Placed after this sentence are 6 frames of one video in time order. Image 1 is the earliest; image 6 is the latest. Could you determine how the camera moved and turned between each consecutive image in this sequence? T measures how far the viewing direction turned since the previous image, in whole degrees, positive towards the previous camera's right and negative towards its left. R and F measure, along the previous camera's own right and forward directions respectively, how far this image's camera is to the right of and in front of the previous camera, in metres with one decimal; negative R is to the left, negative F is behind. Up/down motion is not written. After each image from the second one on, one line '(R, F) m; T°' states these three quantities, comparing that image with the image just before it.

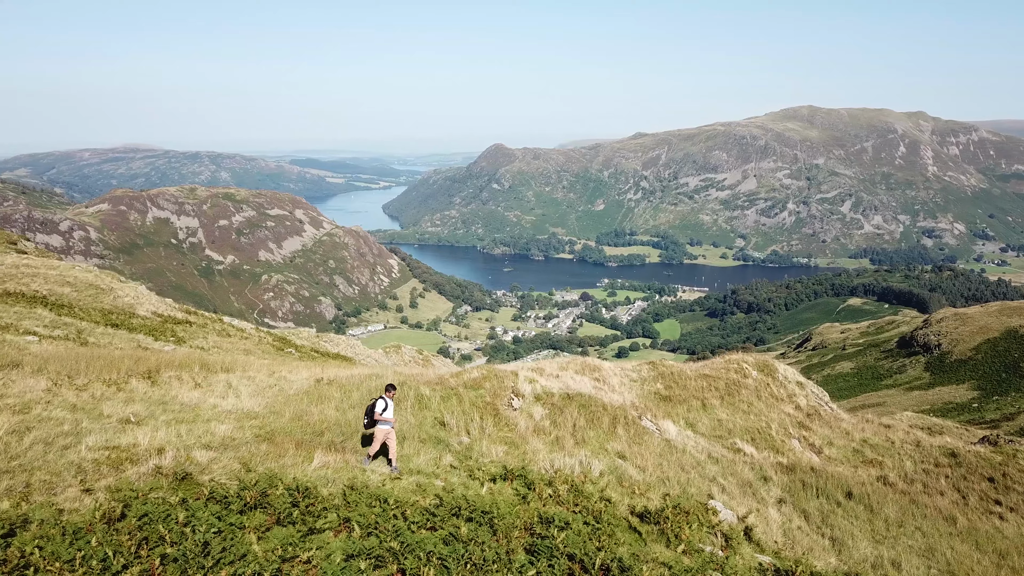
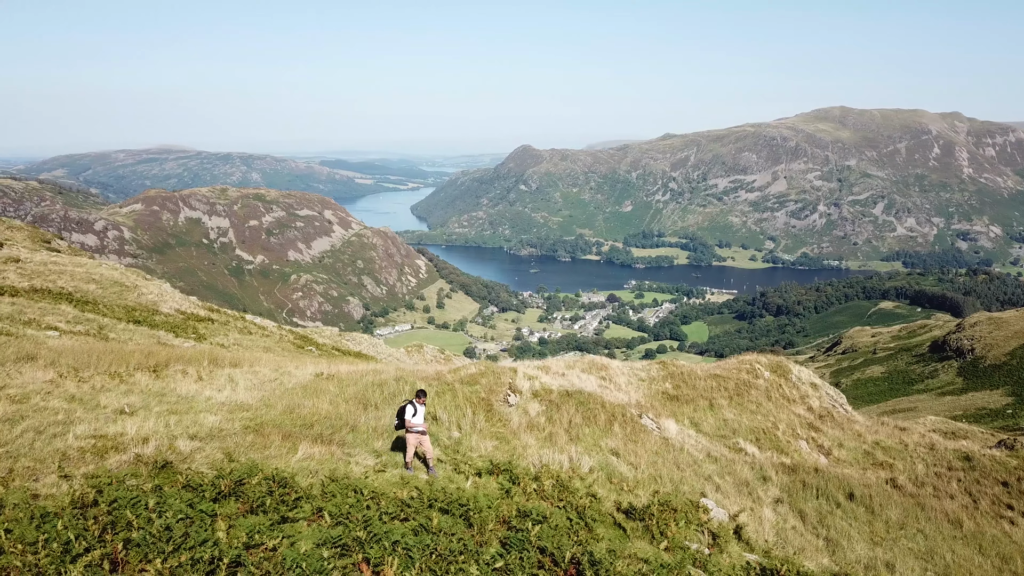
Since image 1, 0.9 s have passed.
(+0.6, +0.1) m; -2°
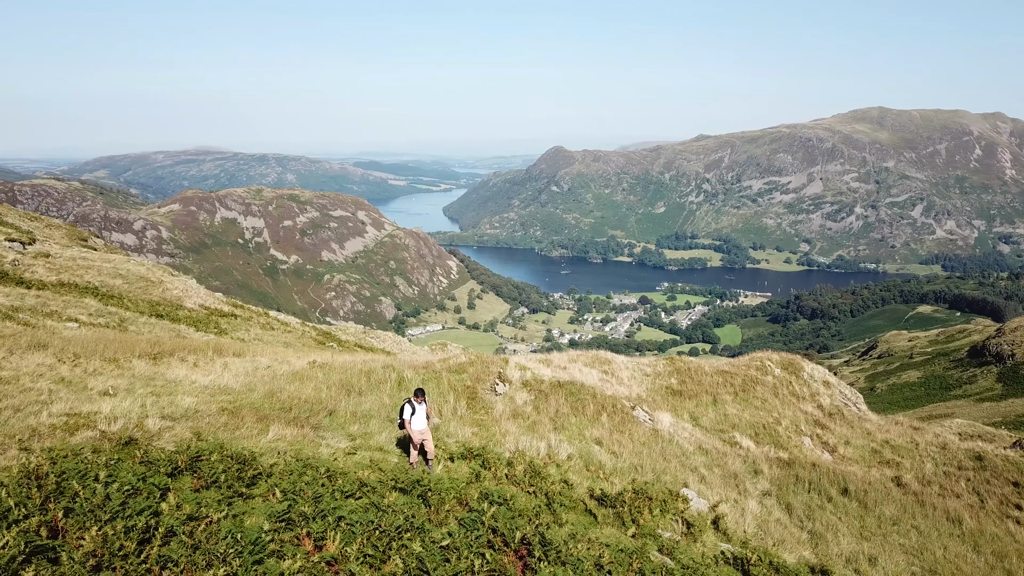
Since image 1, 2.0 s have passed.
(+0.8, +0.1) m; -2°
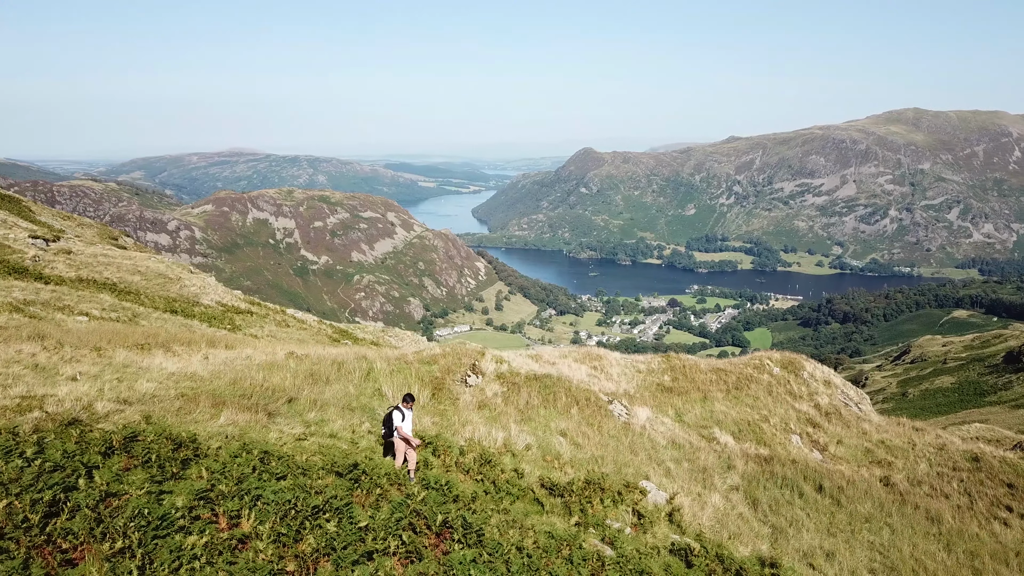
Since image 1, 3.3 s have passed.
(+1.1, 0.0) m; -1°
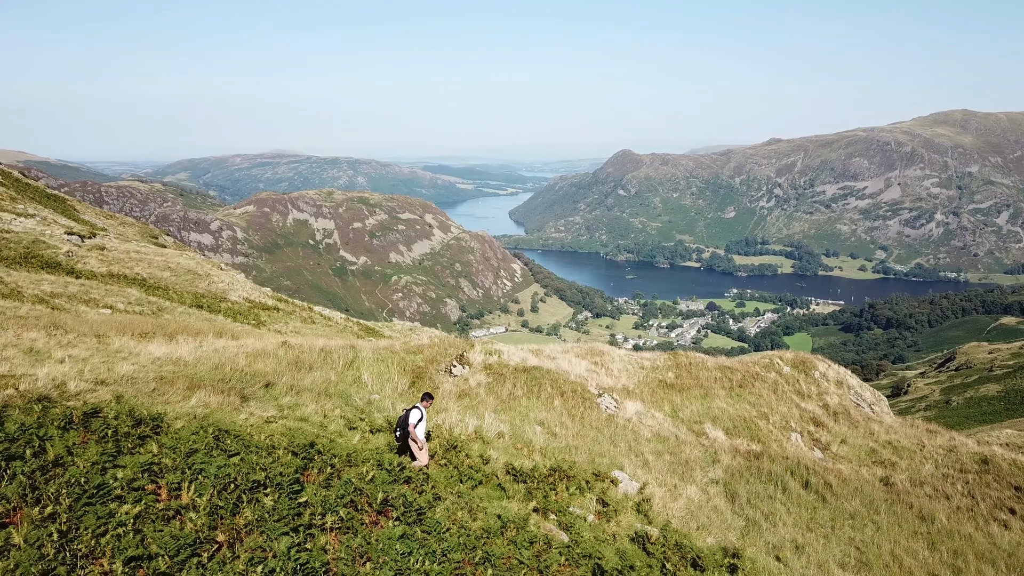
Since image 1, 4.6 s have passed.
(+1.0, 0.0) m; -2°
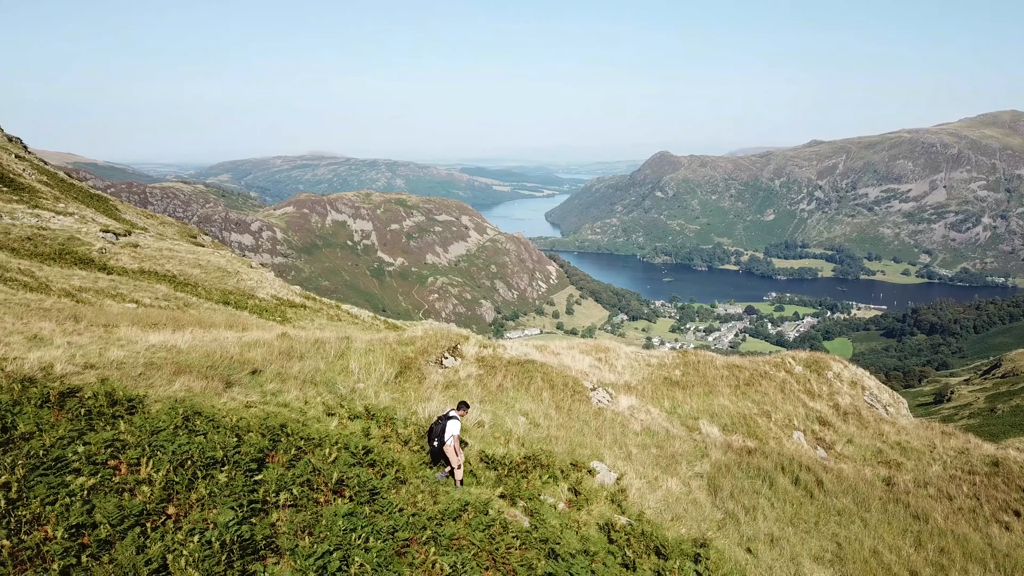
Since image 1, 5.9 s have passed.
(+0.8, -0.1) m; -2°
